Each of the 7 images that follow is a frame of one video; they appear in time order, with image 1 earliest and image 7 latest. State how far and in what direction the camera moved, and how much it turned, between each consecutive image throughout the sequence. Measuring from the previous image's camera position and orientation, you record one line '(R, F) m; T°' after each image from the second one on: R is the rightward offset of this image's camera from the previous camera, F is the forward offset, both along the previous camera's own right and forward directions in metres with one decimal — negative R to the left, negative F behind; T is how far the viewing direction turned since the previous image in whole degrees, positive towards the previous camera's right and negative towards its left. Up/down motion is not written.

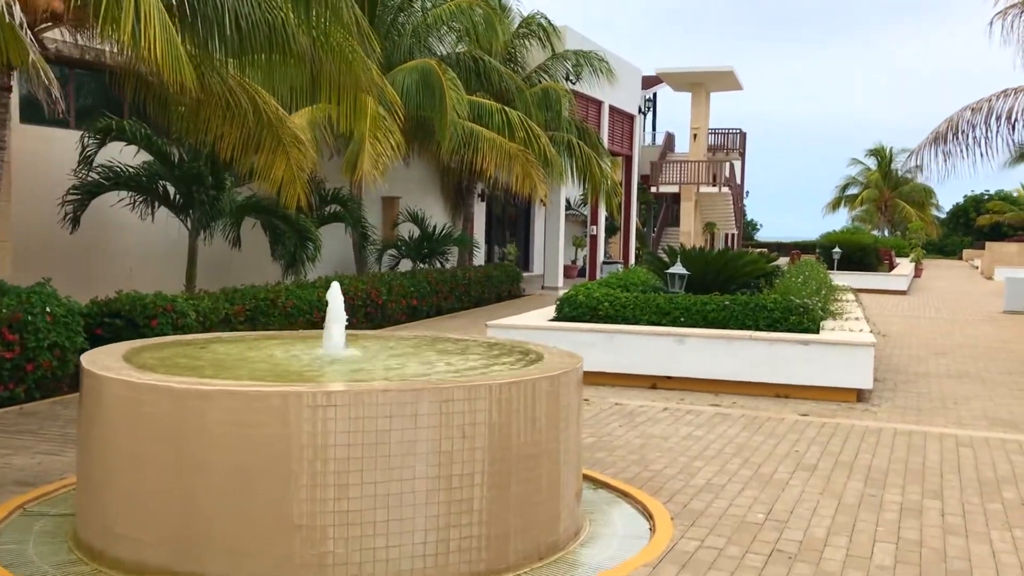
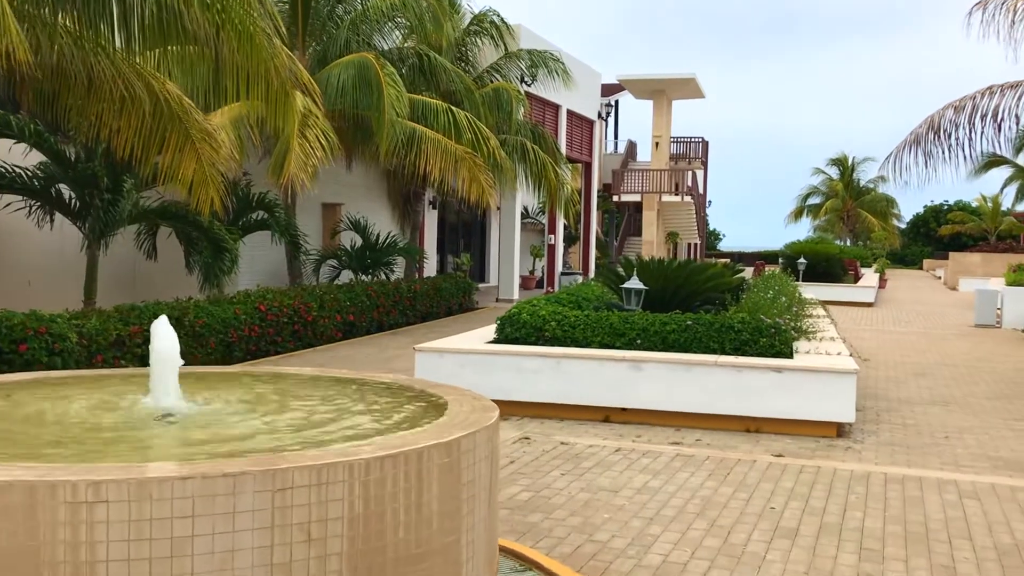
(+0.3, +1.2) m; +2°
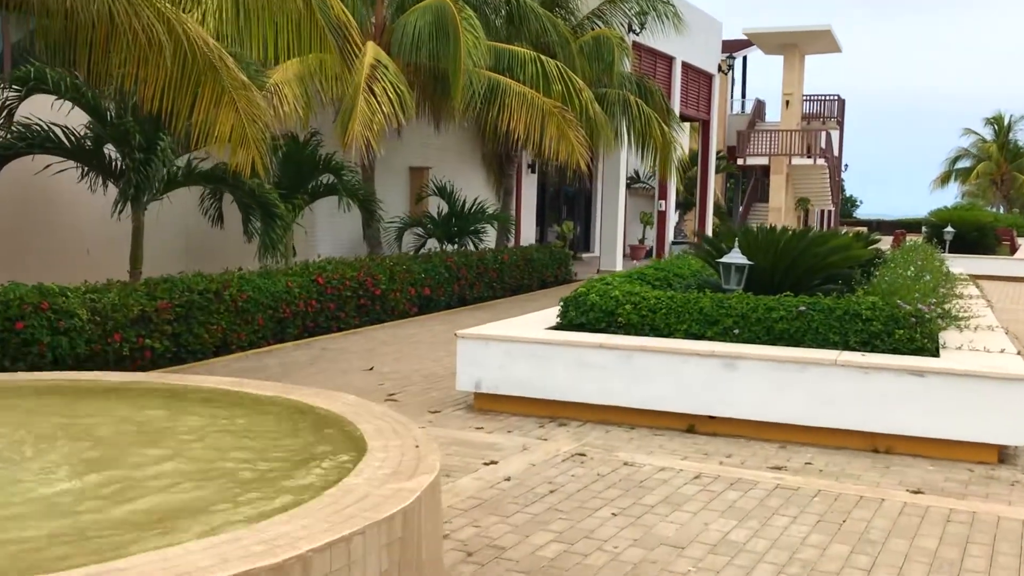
(+0.4, +1.5) m; -8°
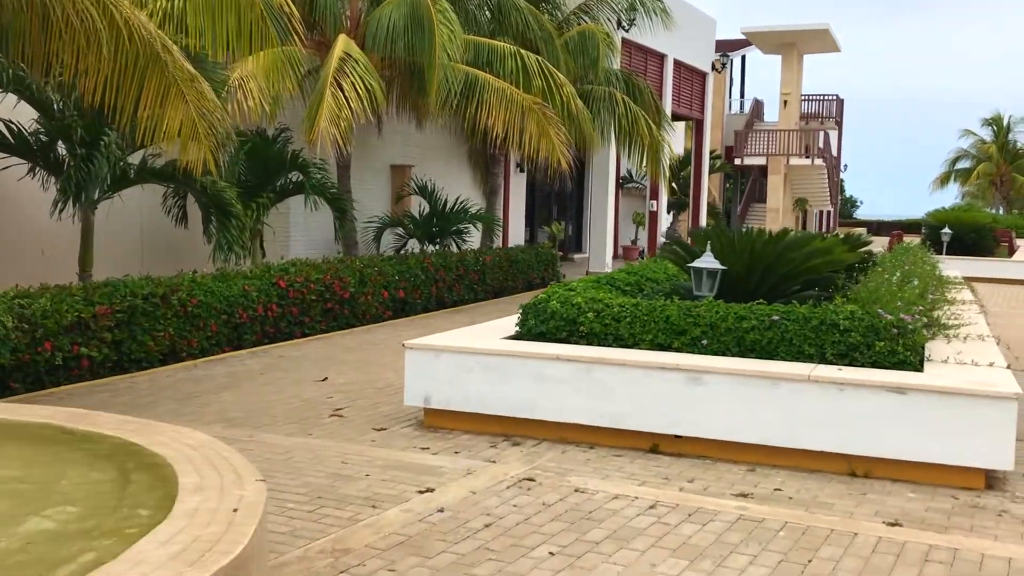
(+0.3, +0.5) m; 0°
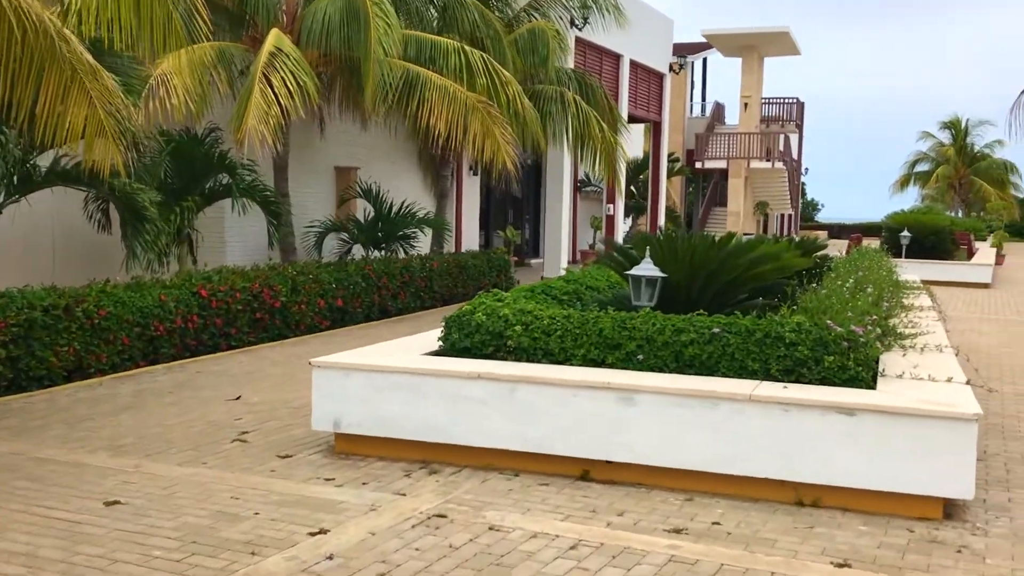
(+0.3, +0.6) m; +2°
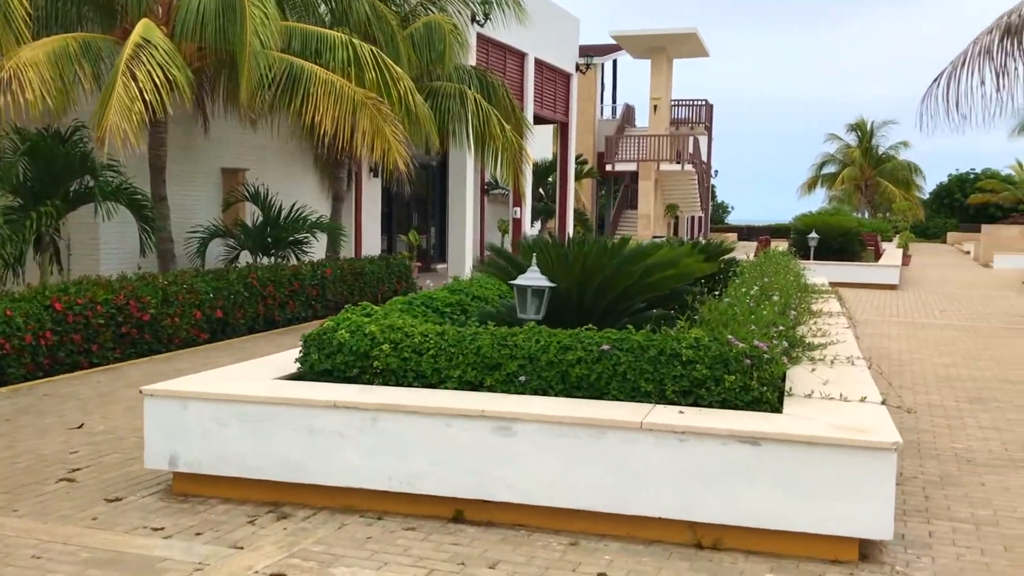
(+0.3, +0.7) m; +5°
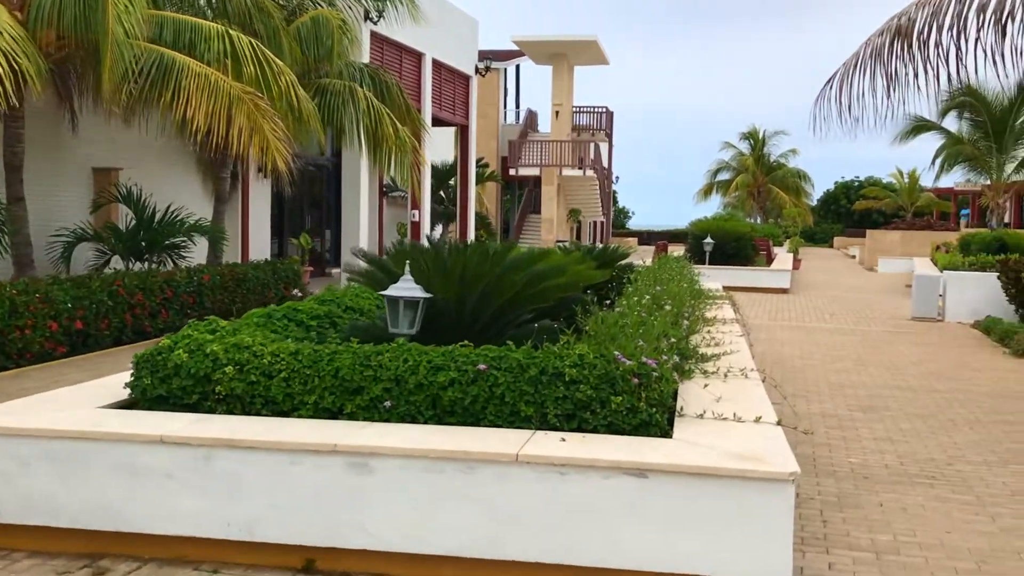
(+0.2, +0.5) m; +6°
